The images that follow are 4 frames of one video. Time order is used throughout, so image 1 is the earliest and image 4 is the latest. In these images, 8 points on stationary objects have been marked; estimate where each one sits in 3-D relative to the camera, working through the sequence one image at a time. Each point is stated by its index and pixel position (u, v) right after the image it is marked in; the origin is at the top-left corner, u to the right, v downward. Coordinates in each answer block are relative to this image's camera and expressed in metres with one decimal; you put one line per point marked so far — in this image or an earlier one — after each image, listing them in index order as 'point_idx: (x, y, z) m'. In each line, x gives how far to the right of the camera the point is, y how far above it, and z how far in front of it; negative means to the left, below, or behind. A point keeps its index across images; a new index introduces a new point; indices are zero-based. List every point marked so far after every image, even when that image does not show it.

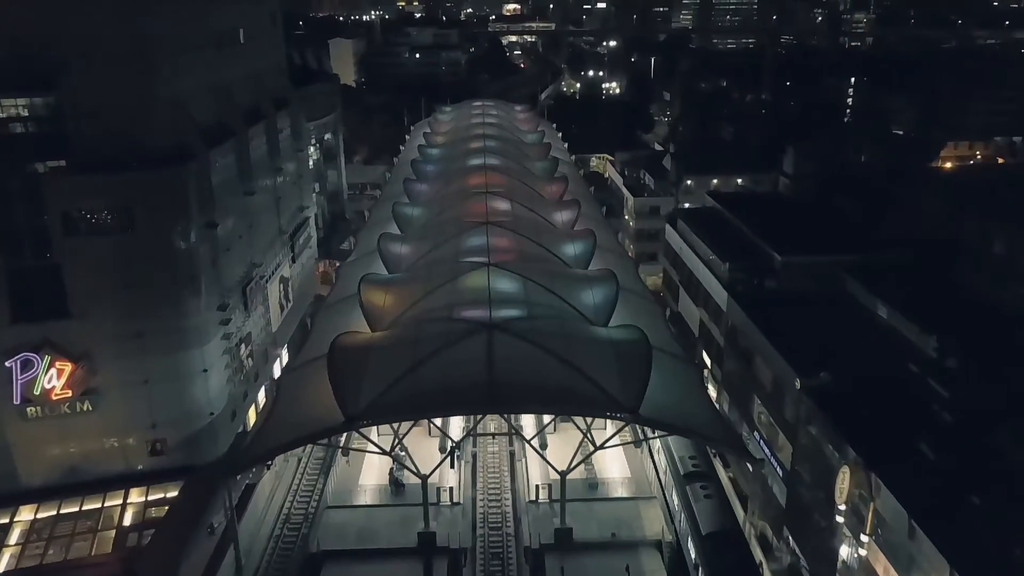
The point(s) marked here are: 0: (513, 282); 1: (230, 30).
0: (0.0, +0.1, +14.3) m
1: (-6.6, +6.0, +19.6) m
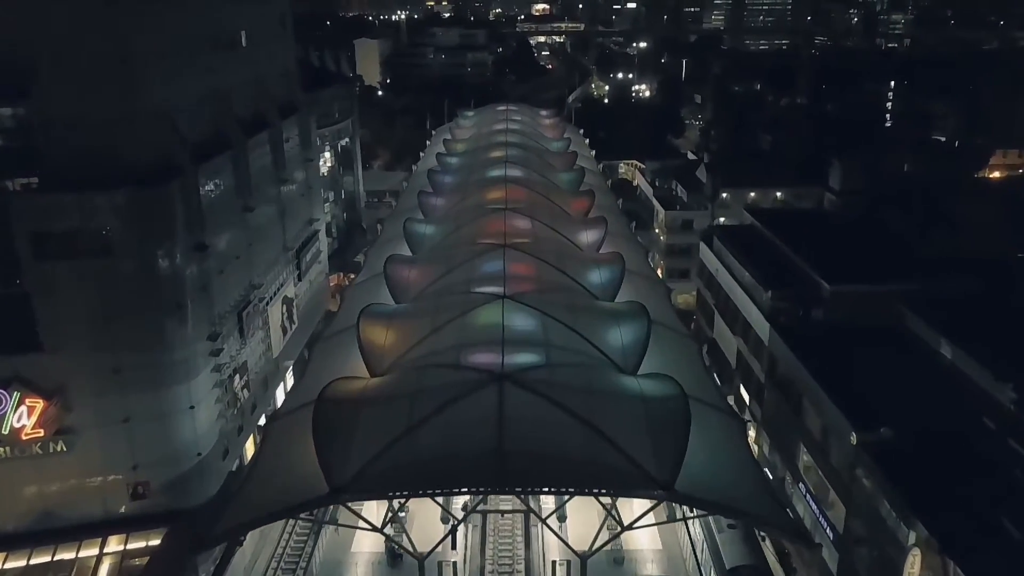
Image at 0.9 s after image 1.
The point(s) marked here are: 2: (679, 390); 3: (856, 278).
0: (+0.3, -0.5, +12.6) m
1: (-6.1, +5.5, +18.2) m
2: (+2.1, -1.3, +10.8) m
3: (+7.3, +0.2, +17.8) m
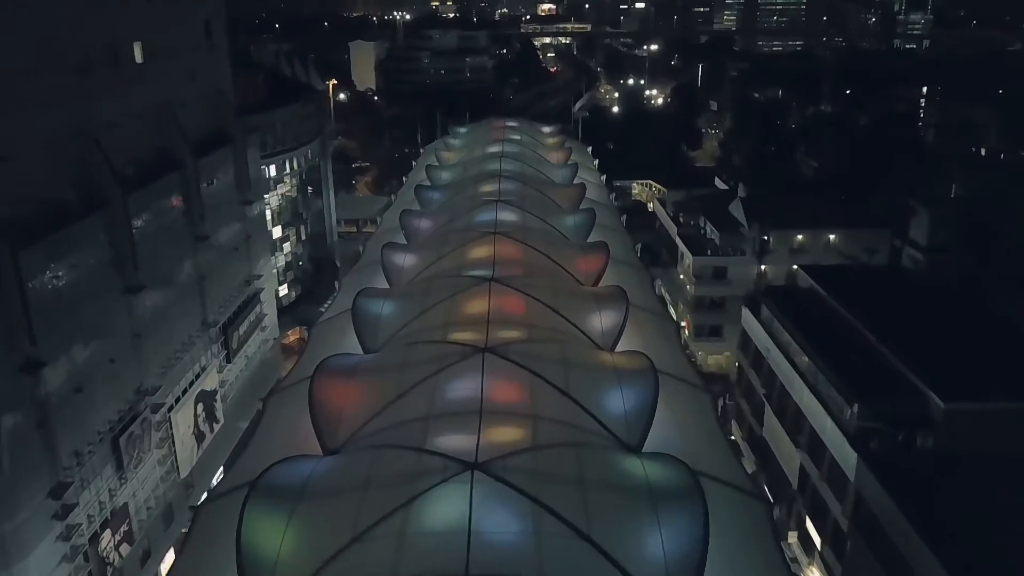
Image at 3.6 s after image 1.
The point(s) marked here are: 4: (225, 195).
0: (0.0, -2.1, +7.7) m
1: (-6.3, +3.8, +13.3) m
2: (+1.8, -2.9, +5.9) m
3: (+7.1, -1.5, +12.8) m
4: (-5.9, +1.9, +17.3) m
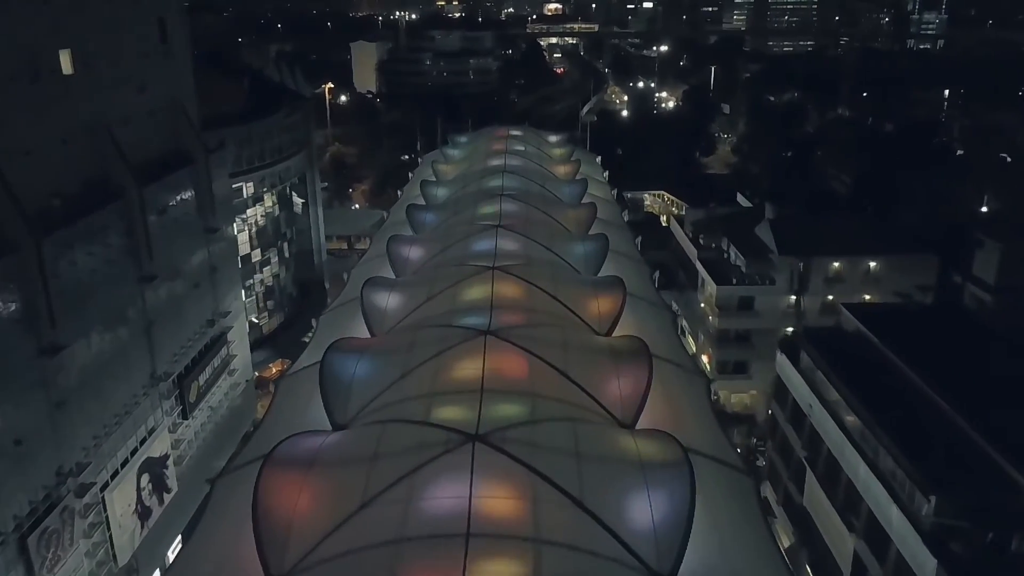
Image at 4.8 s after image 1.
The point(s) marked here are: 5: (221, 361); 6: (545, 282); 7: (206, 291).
0: (0.0, -2.9, +5.4) m
1: (-6.3, +3.1, +11.0) m
2: (+1.8, -3.7, +3.6) m
3: (+7.0, -2.3, +10.5) m
4: (-5.9, +1.2, +15.0) m
5: (-5.7, -1.4, +16.5) m
6: (+0.6, 0.0, +14.2) m
7: (-5.9, 0.0, +16.1) m
